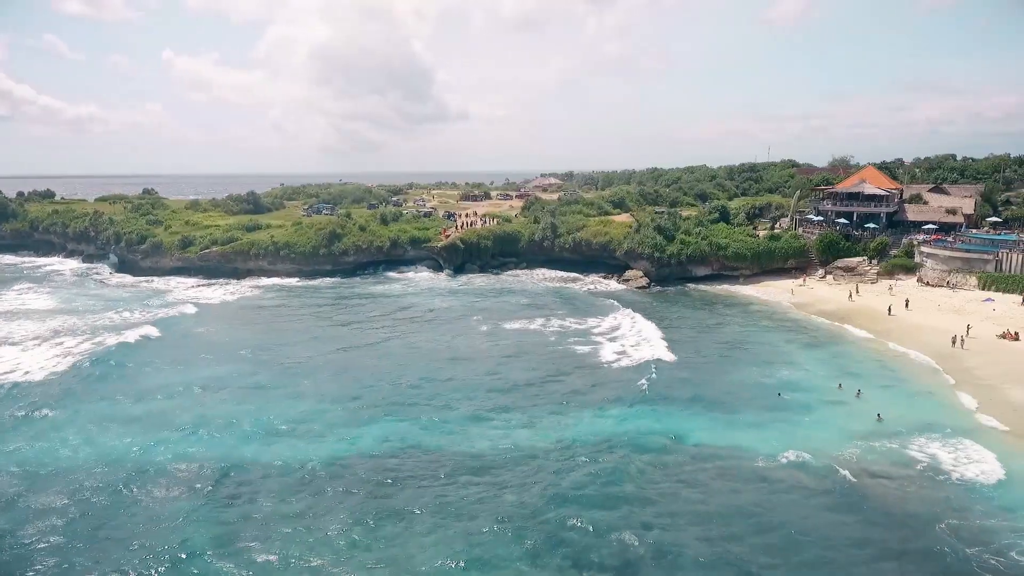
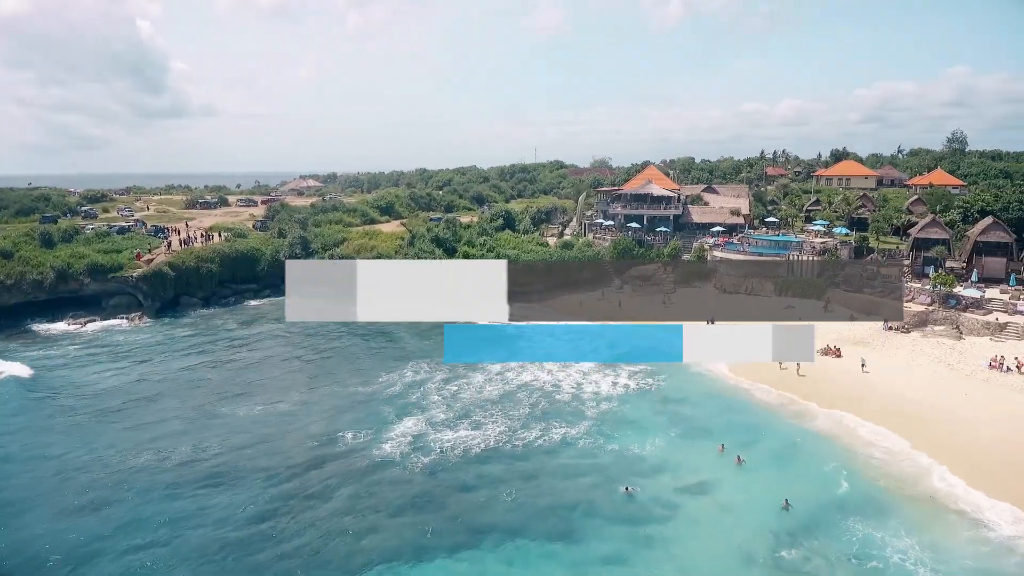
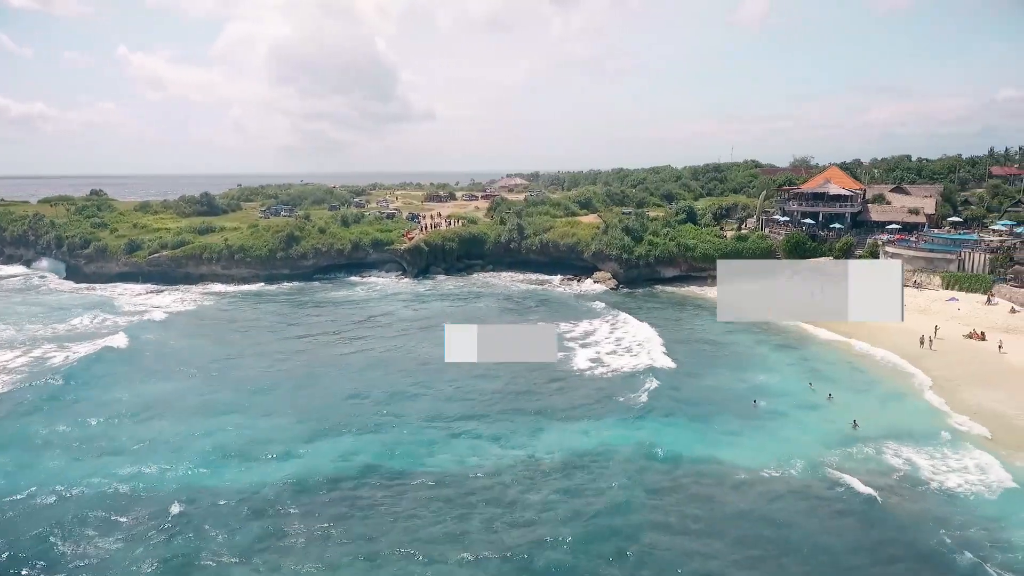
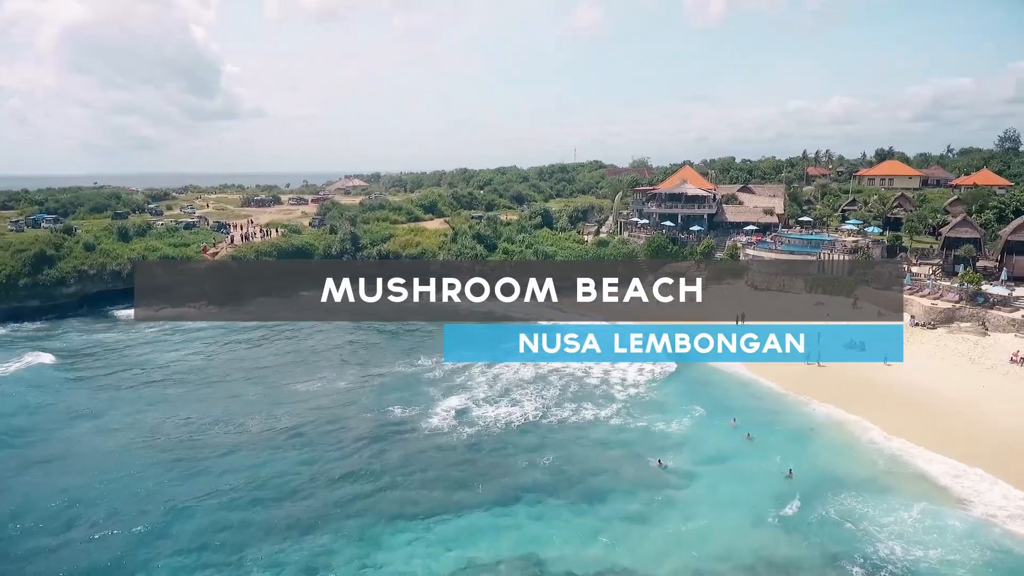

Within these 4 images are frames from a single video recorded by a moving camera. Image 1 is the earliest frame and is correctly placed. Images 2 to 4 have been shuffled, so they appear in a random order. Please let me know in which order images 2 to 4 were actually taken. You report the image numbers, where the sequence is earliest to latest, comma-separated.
3, 4, 2
